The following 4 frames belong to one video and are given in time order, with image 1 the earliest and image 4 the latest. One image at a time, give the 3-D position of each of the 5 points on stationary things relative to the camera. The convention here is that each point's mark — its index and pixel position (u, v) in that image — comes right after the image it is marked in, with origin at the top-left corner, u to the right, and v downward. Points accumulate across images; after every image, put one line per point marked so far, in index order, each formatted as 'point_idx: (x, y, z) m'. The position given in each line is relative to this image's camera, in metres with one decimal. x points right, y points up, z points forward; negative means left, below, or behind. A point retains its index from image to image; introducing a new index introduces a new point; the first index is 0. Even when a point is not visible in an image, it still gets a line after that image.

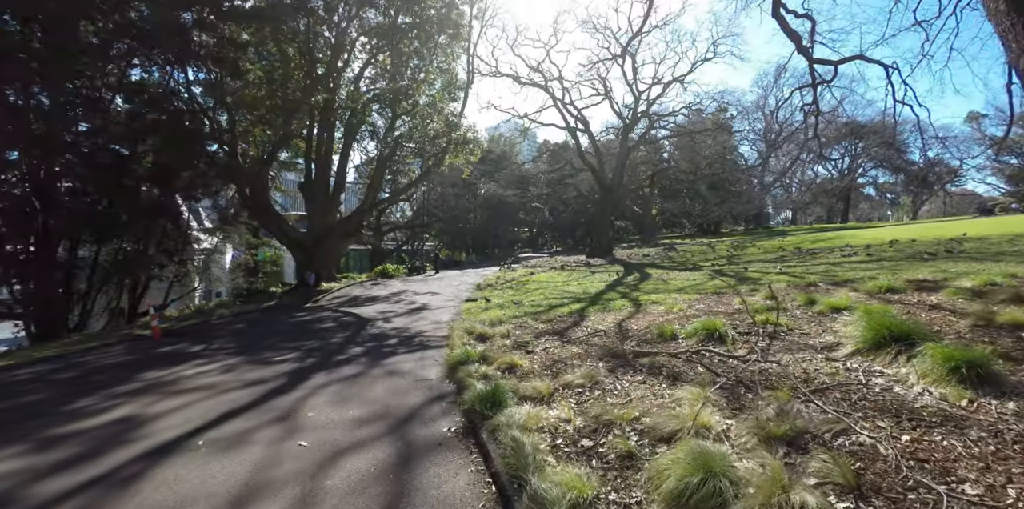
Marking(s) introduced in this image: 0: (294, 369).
0: (-2.7, -1.4, +6.0) m
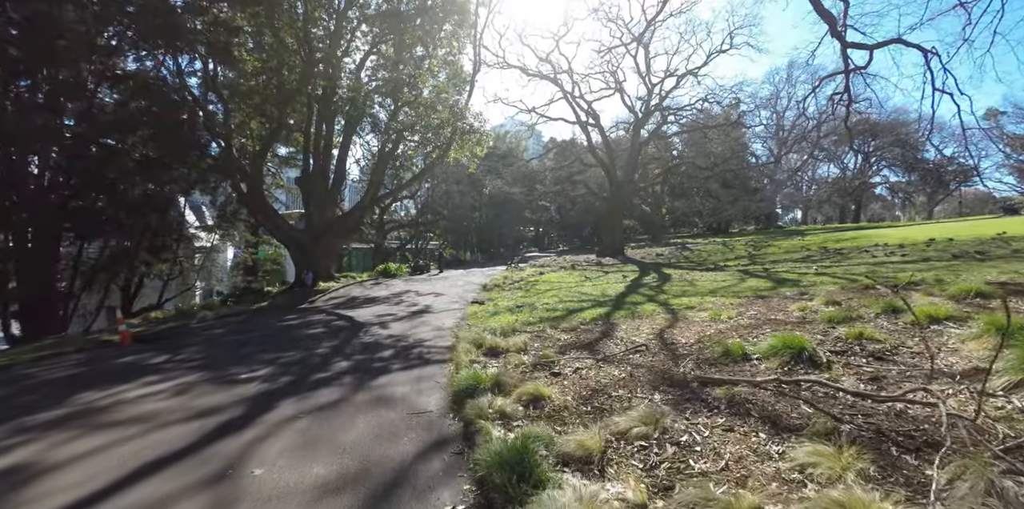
0: (-2.5, -1.4, +4.8) m
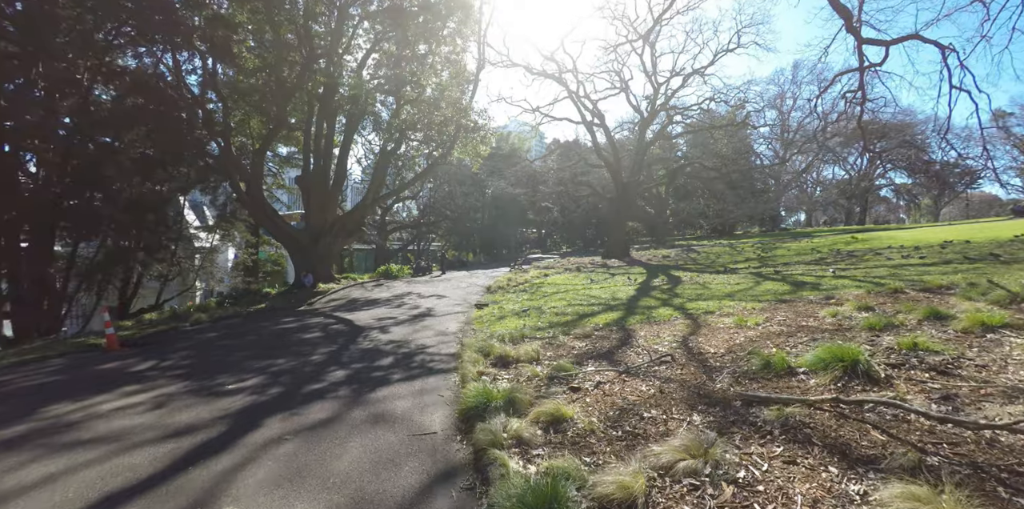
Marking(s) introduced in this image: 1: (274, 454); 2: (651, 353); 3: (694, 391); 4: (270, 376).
0: (-2.4, -1.4, +4.3) m
1: (-1.6, -1.3, +3.2) m
2: (+1.5, -1.0, +5.1) m
3: (+1.4, -1.1, +3.7) m
4: (-2.7, -1.4, +5.4) m
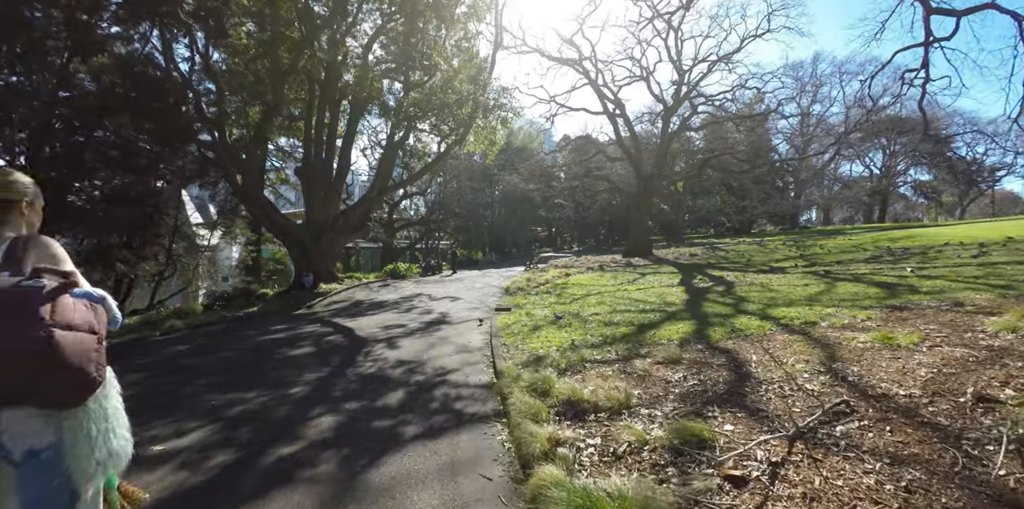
0: (-1.9, -1.3, +2.6) m
1: (-1.1, -1.3, +1.5) m
2: (+2.0, -1.0, +3.3) m
3: (+1.9, -1.0, +1.9) m
4: (-2.2, -1.3, +3.7) m
